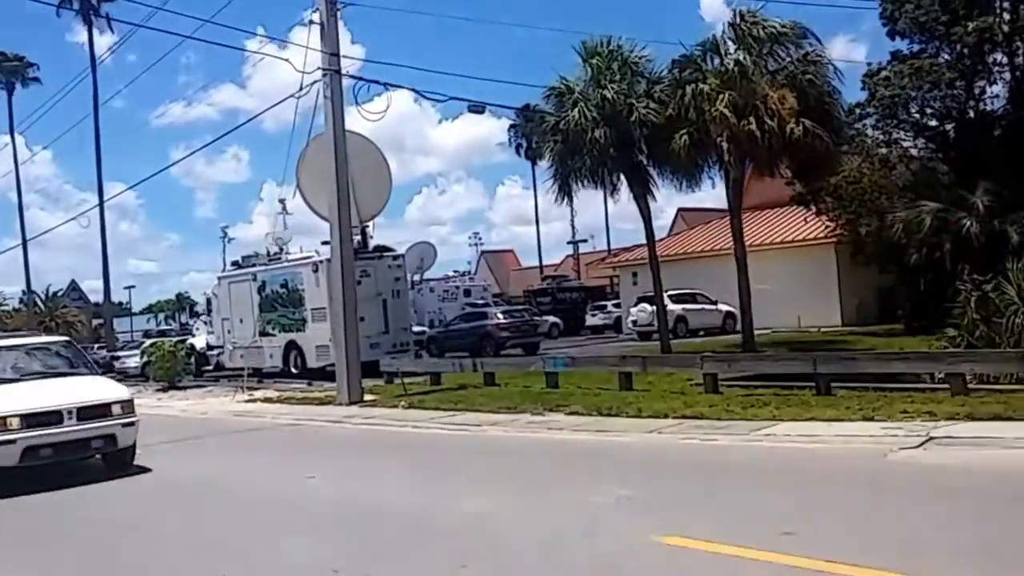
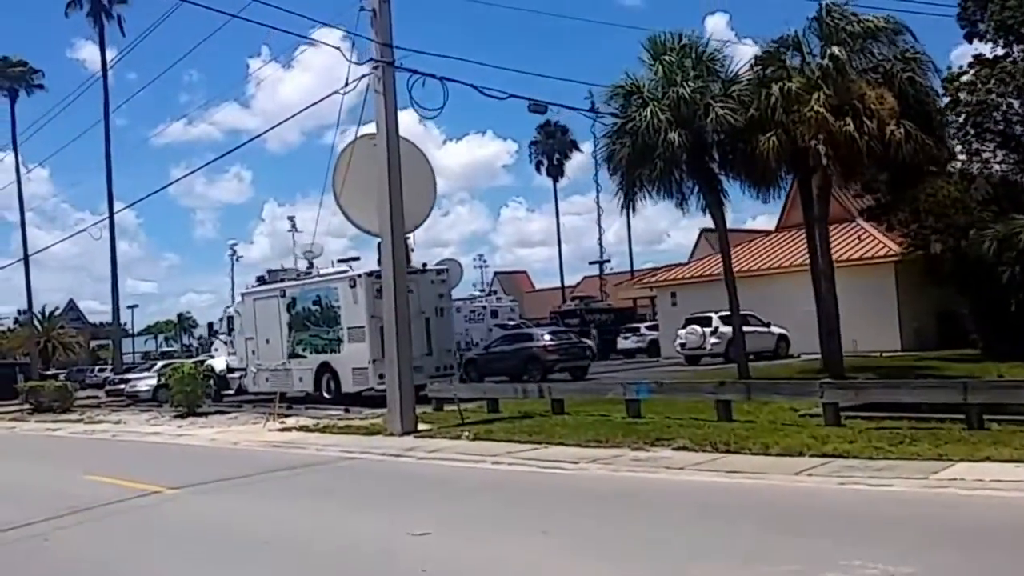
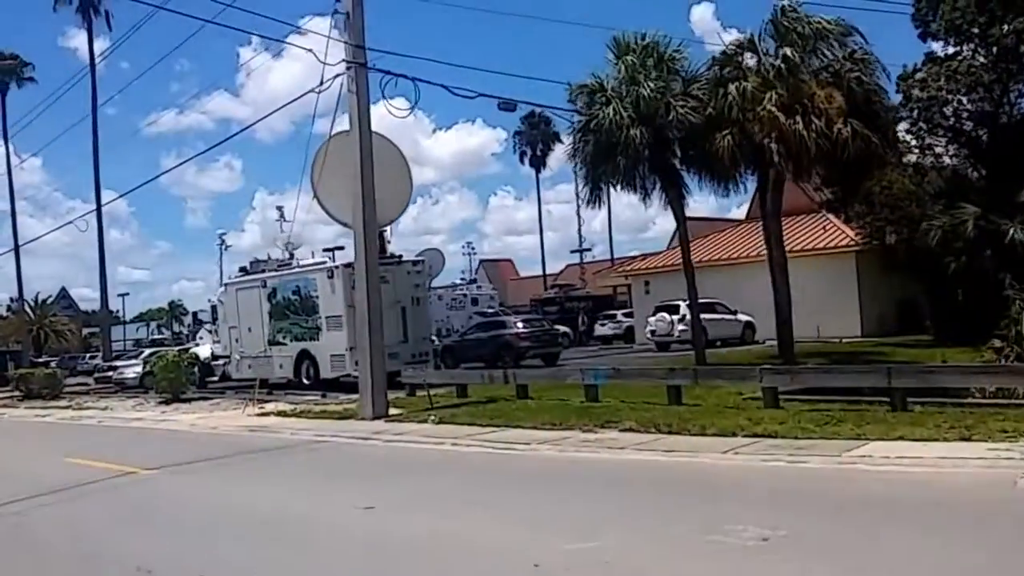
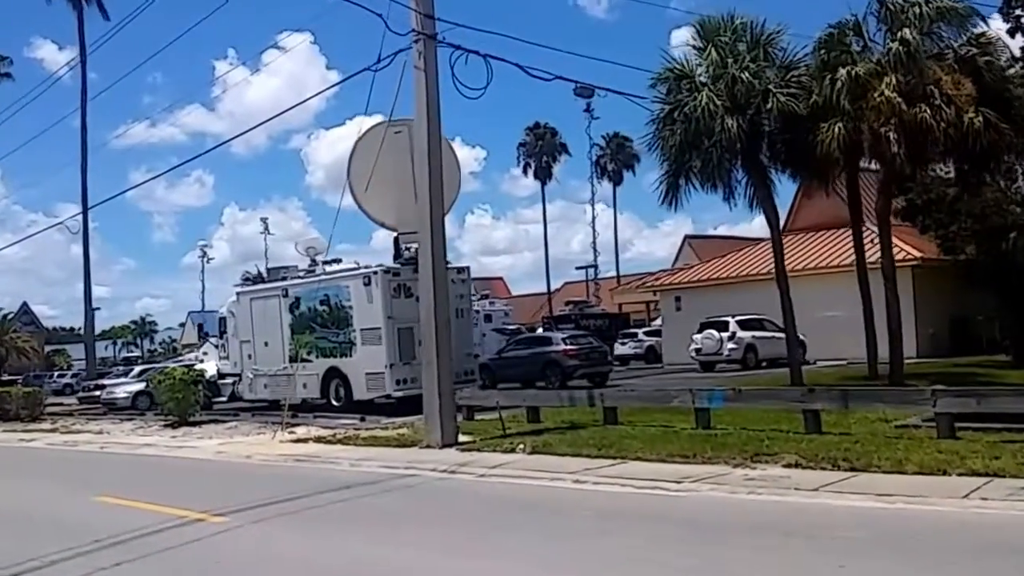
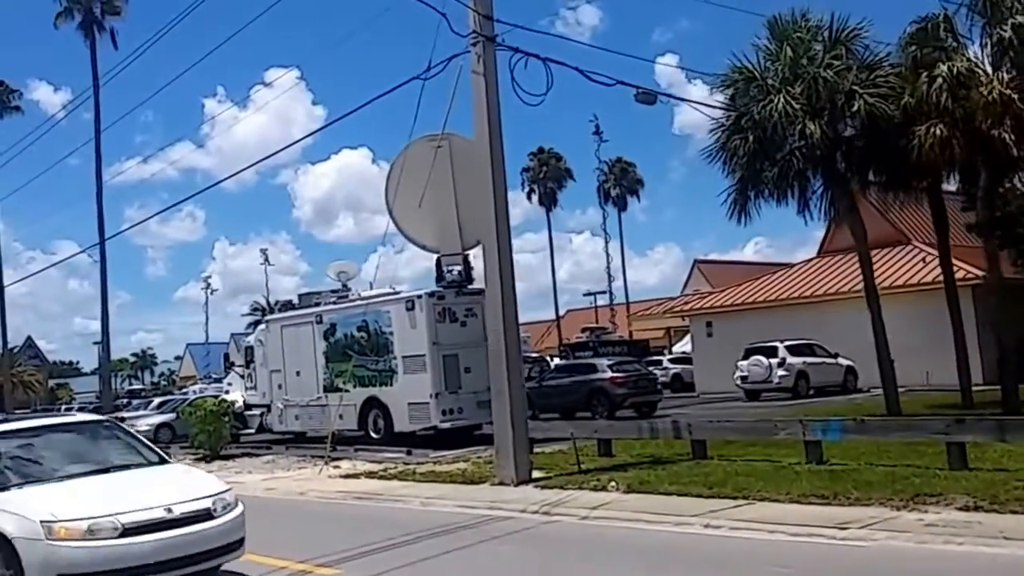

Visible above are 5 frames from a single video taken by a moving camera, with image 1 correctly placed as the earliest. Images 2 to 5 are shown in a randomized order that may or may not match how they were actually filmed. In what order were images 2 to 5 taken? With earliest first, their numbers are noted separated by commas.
3, 2, 4, 5
